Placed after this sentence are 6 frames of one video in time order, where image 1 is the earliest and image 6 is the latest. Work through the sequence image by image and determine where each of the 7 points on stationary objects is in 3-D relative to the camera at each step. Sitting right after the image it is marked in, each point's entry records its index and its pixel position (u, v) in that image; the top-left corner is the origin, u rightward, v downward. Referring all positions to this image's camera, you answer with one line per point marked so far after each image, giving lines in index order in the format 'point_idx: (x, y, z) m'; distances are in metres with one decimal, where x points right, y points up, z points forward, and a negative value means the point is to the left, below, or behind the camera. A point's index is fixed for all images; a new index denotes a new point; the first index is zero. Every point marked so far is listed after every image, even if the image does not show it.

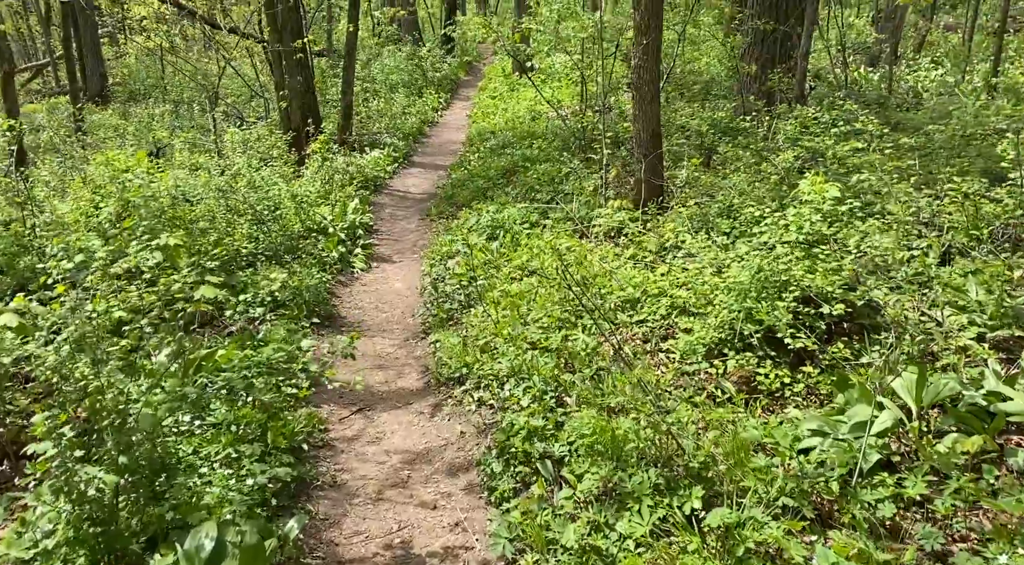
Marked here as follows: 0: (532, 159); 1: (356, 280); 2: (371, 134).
0: (+0.3, +2.3, +15.0) m
1: (-2.0, +0.1, +10.4) m
2: (-3.3, +3.5, +18.7) m
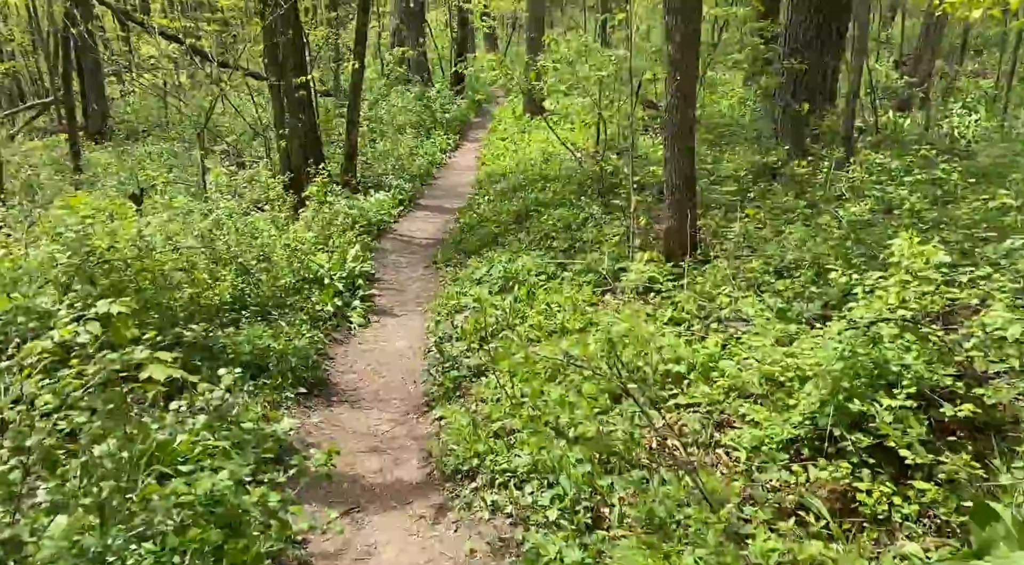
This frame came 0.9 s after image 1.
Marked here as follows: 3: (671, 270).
0: (+0.6, +1.4, +14.0) m
1: (-1.9, -0.6, +9.3) m
2: (-3.0, +2.4, +17.7) m
3: (+1.7, +0.1, +8.5) m
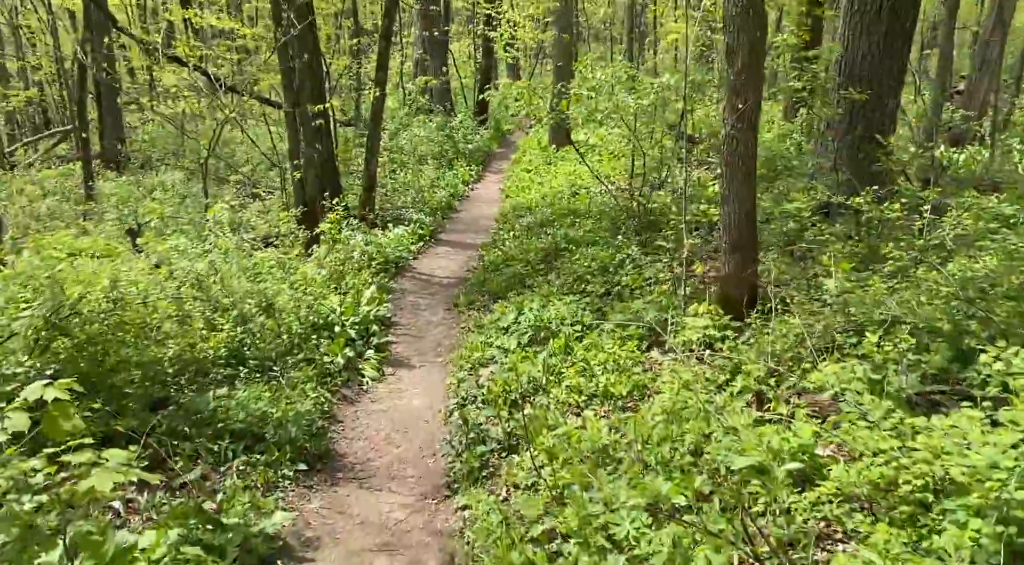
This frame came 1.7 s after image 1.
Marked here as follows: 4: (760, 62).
0: (+1.0, +0.6, +13.0) m
1: (-1.5, -1.1, +8.3) m
2: (-2.5, +1.6, +16.8) m
3: (+2.0, -0.4, +7.4) m
4: (+2.3, +2.1, +7.4) m
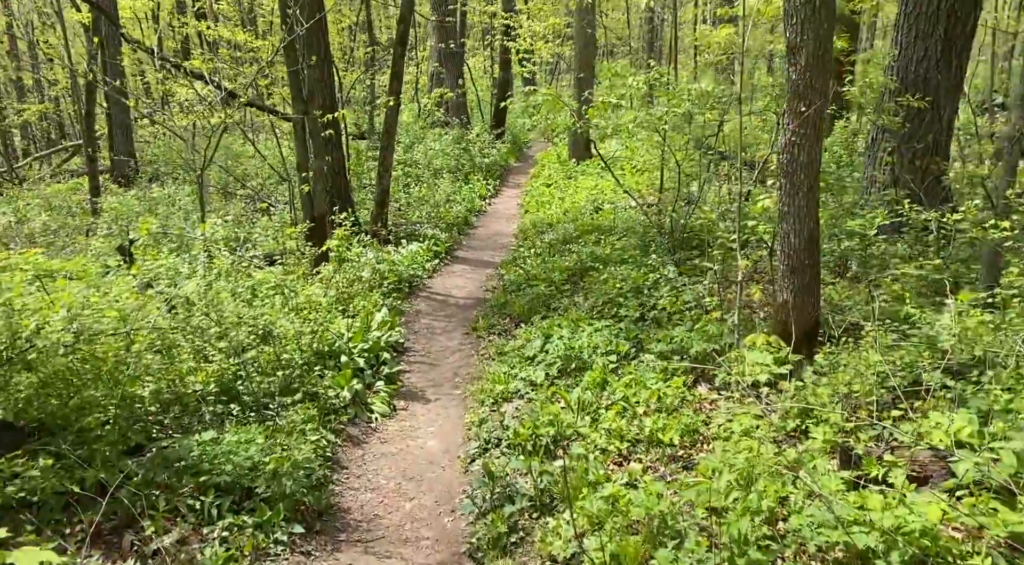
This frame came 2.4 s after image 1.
0: (+1.4, +0.3, +12.1) m
1: (-1.3, -1.4, +7.3) m
2: (-2.1, +1.2, +16.0) m
3: (+2.2, -0.6, +6.4) m
4: (+2.6, +1.8, +6.5) m
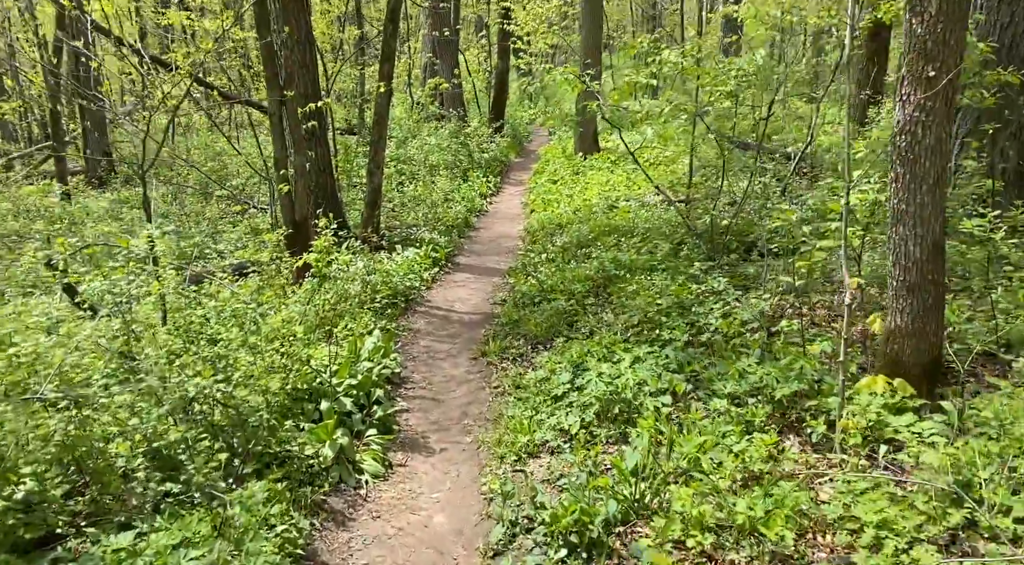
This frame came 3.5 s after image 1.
0: (+1.5, +0.2, +10.4) m
1: (-1.1, -1.6, +5.6) m
2: (-1.9, +1.0, +14.3) m
3: (+2.4, -0.8, +4.8) m
4: (+2.7, +1.7, +4.8) m
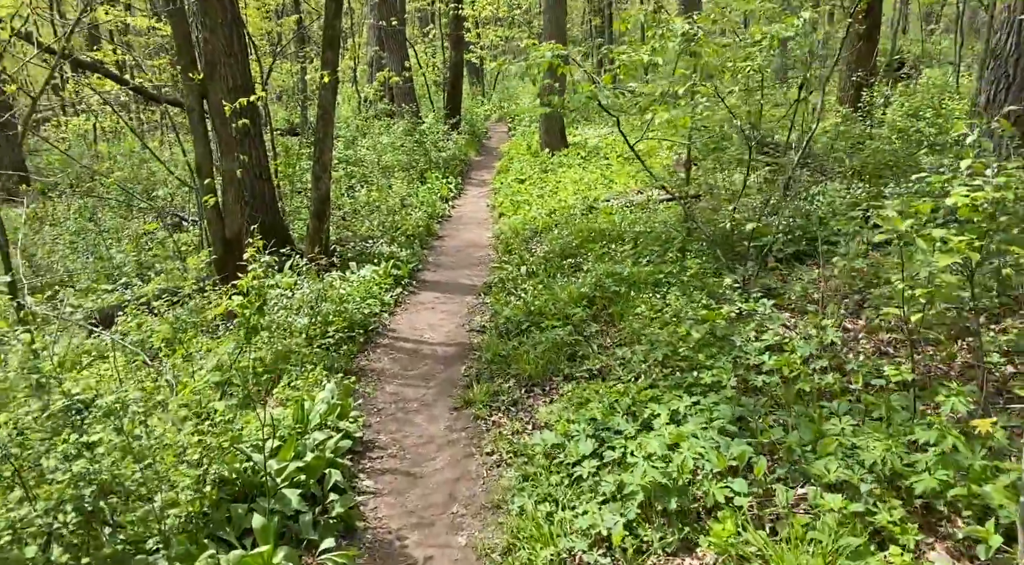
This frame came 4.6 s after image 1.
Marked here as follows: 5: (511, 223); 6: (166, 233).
0: (+1.3, 0.0, +8.7) m
1: (-0.9, -1.9, +3.8) m
2: (-2.4, +0.7, +12.3) m
3: (+2.6, -1.0, +3.1) m
4: (+2.8, +1.5, +3.2) m
5: (0.0, +1.0, +13.4) m
6: (-5.9, +0.9, +13.6) m
